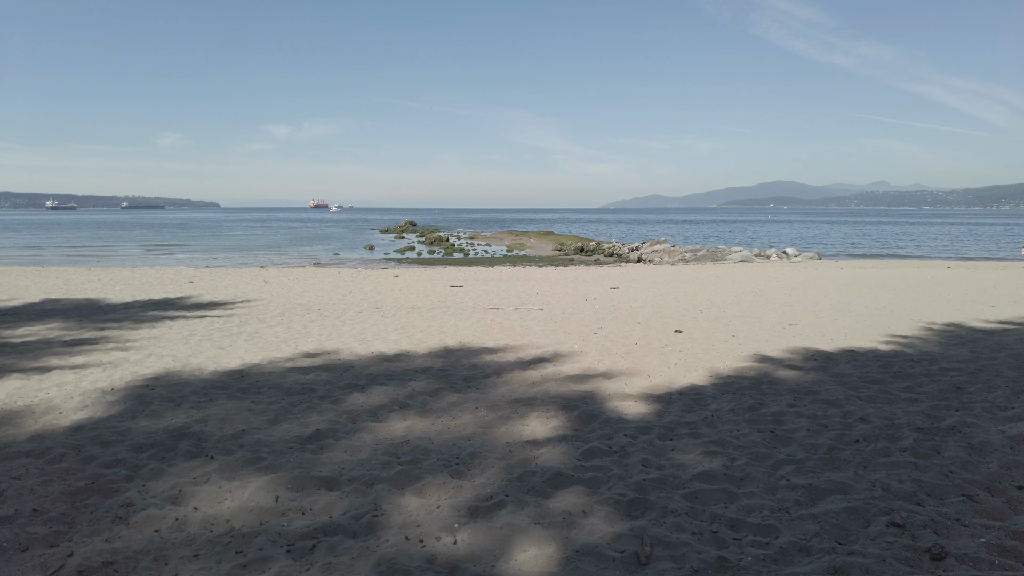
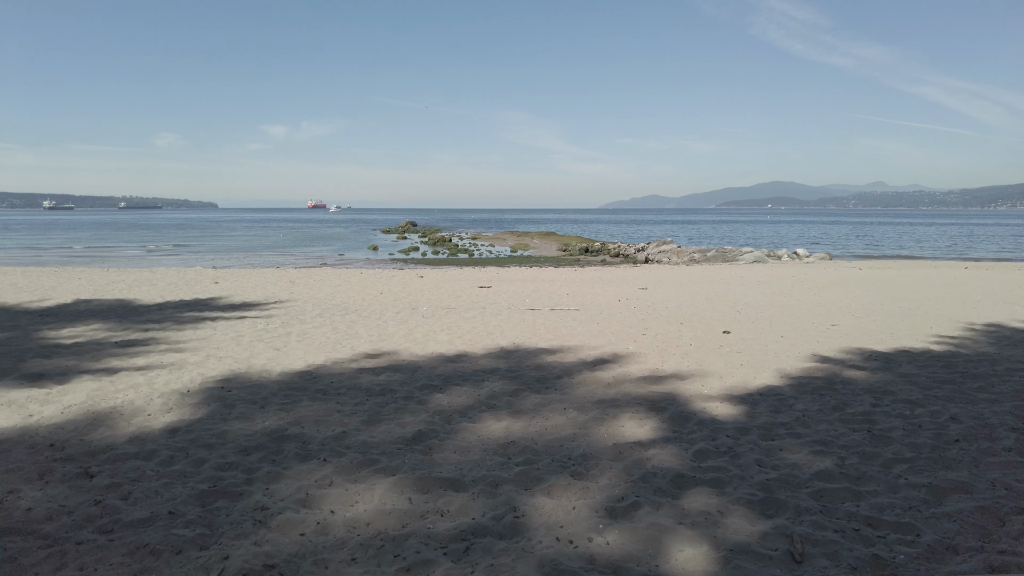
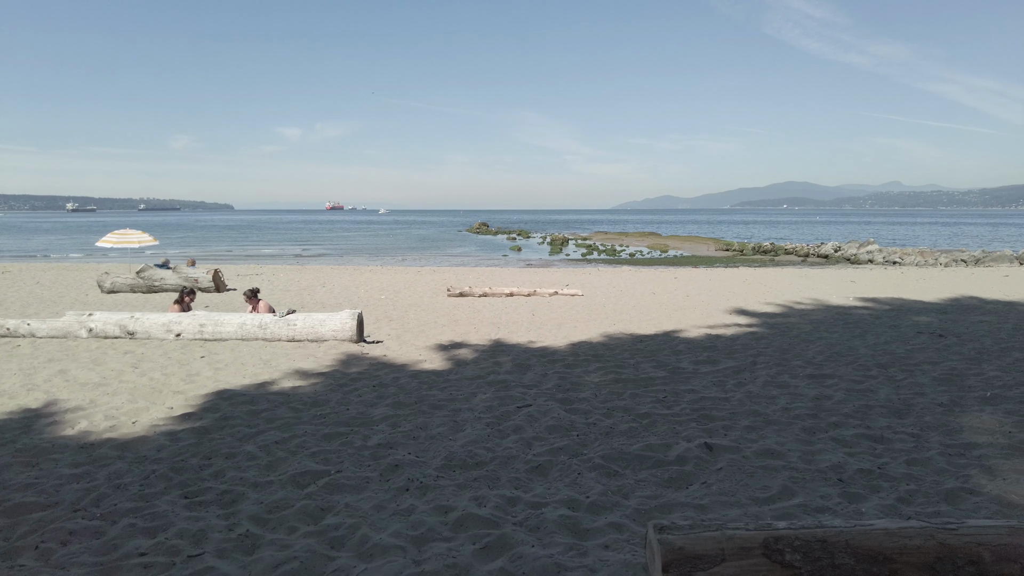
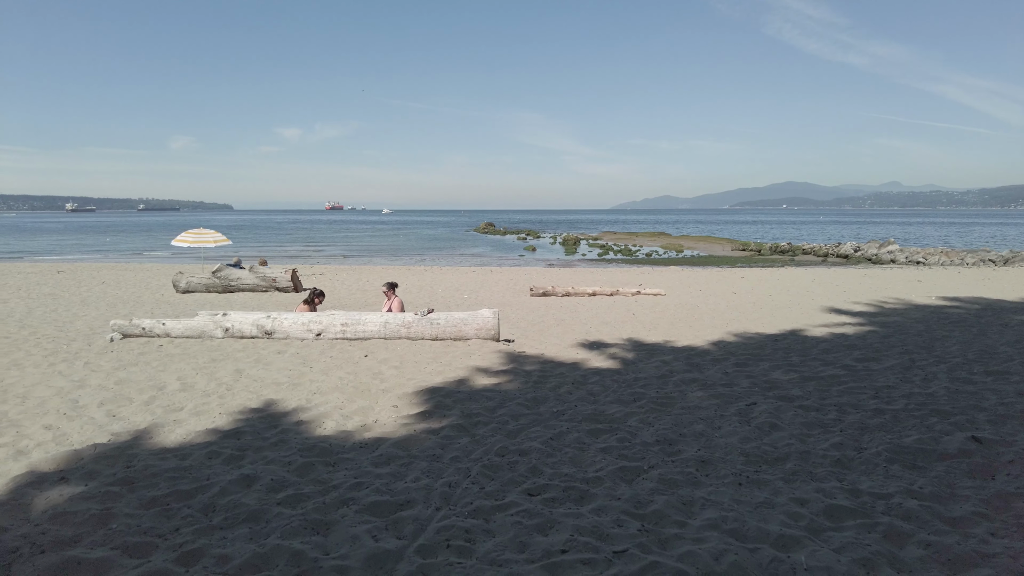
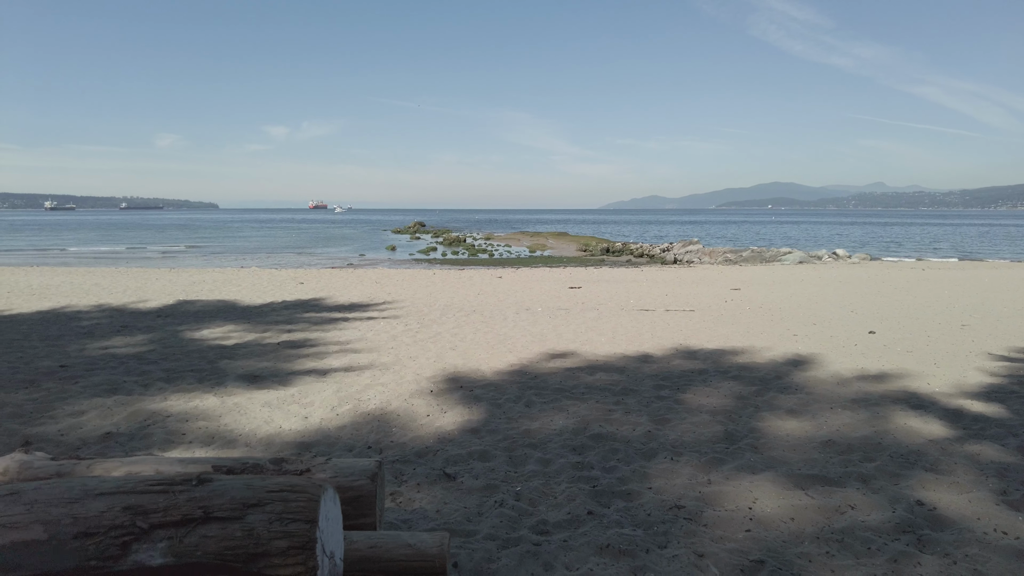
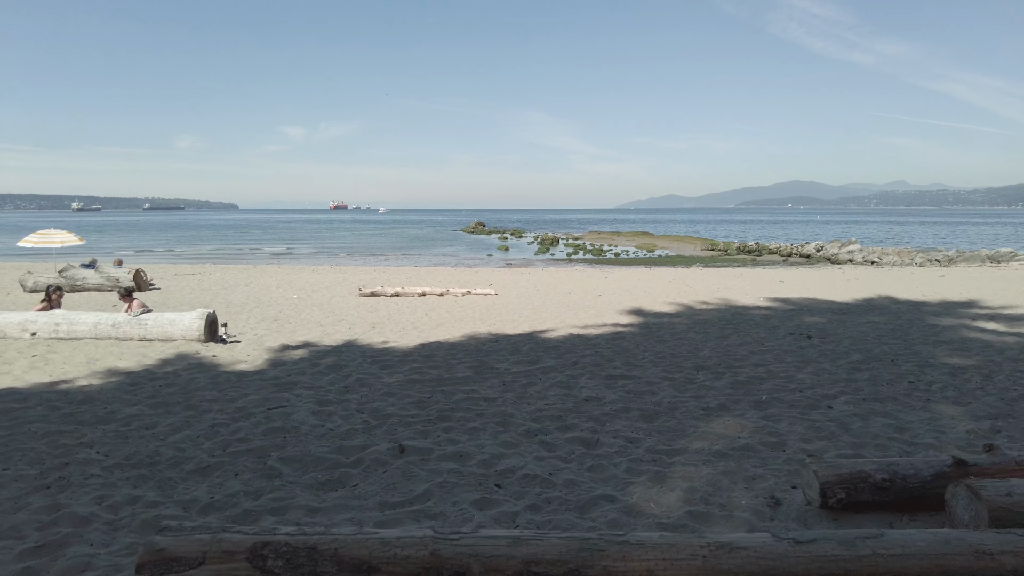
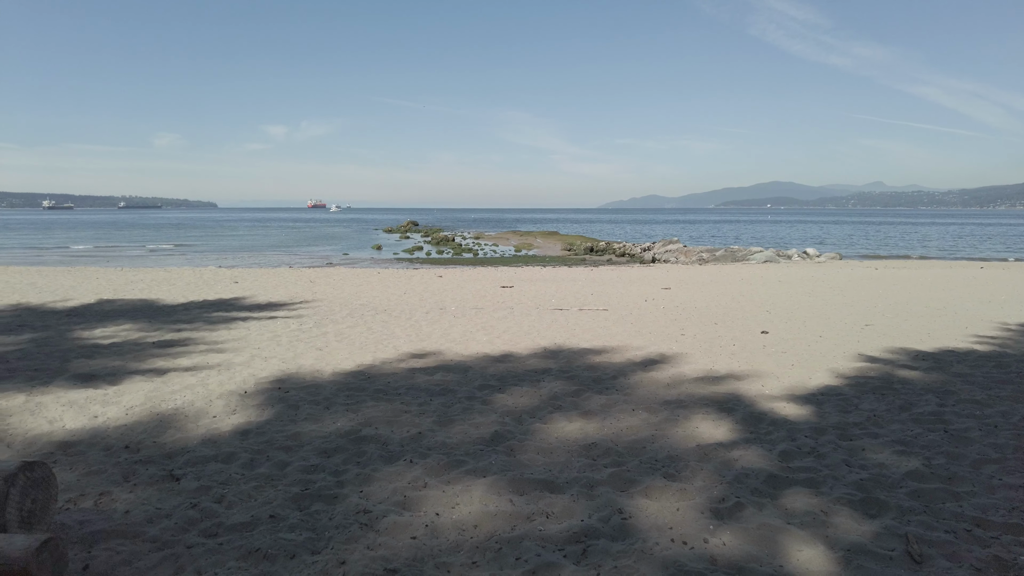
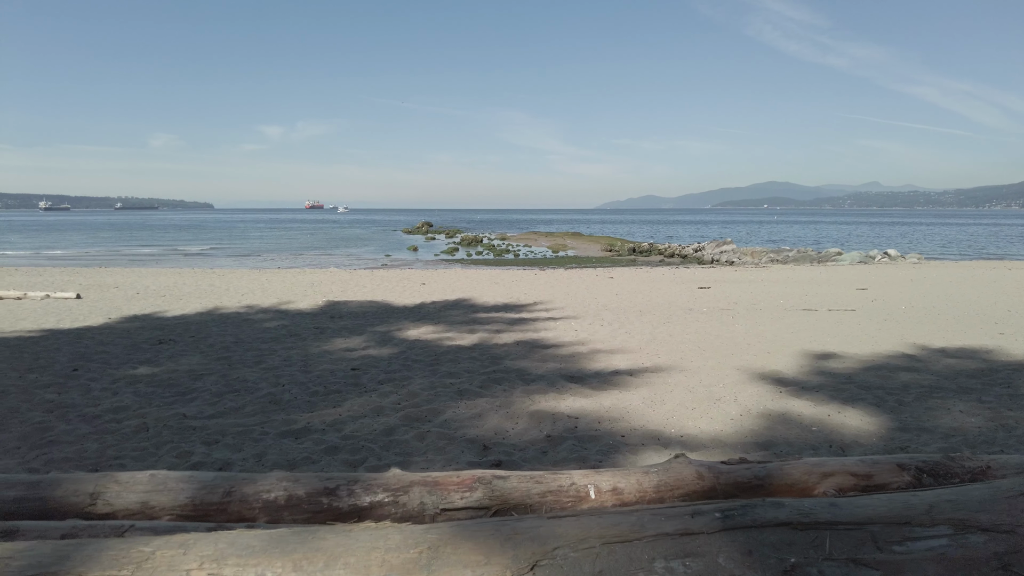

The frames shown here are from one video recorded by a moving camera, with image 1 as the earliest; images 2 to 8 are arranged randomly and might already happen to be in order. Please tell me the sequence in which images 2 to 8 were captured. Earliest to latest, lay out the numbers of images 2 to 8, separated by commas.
2, 7, 5, 8, 6, 3, 4
